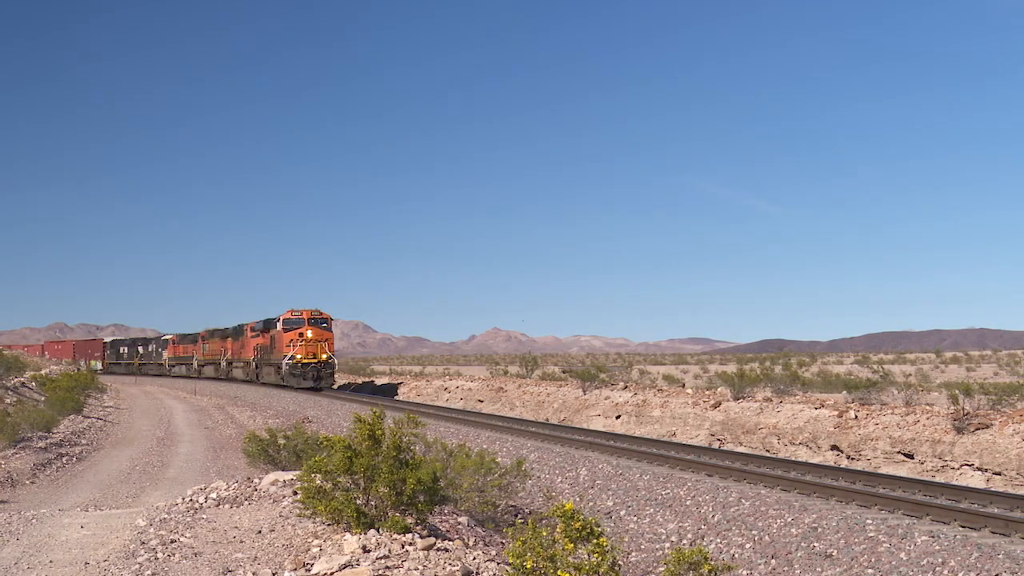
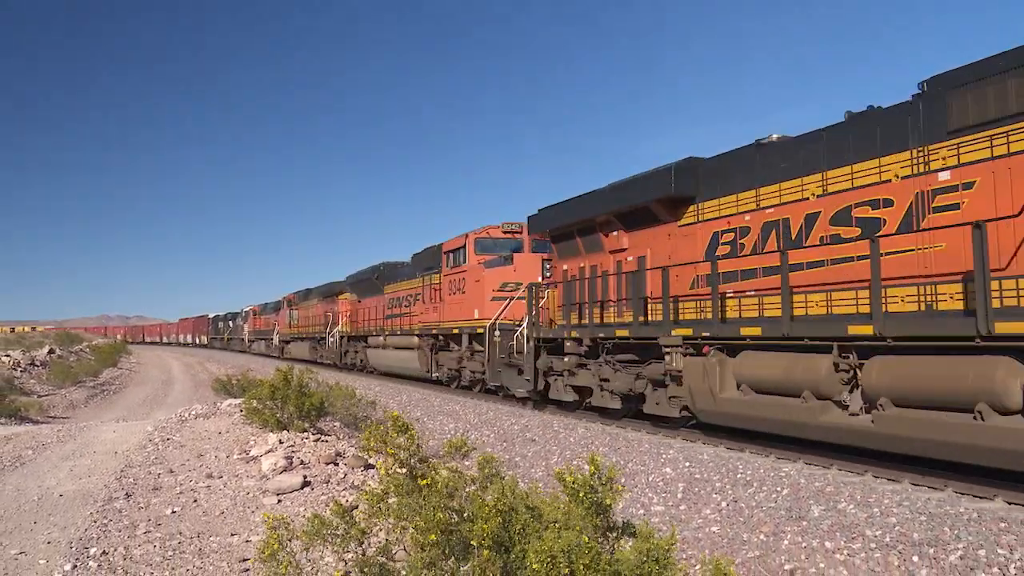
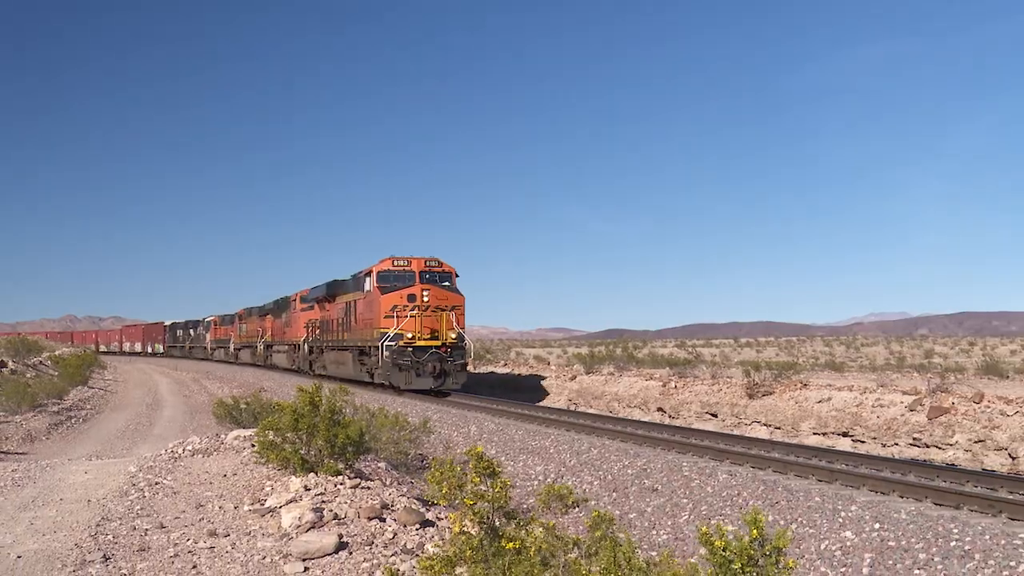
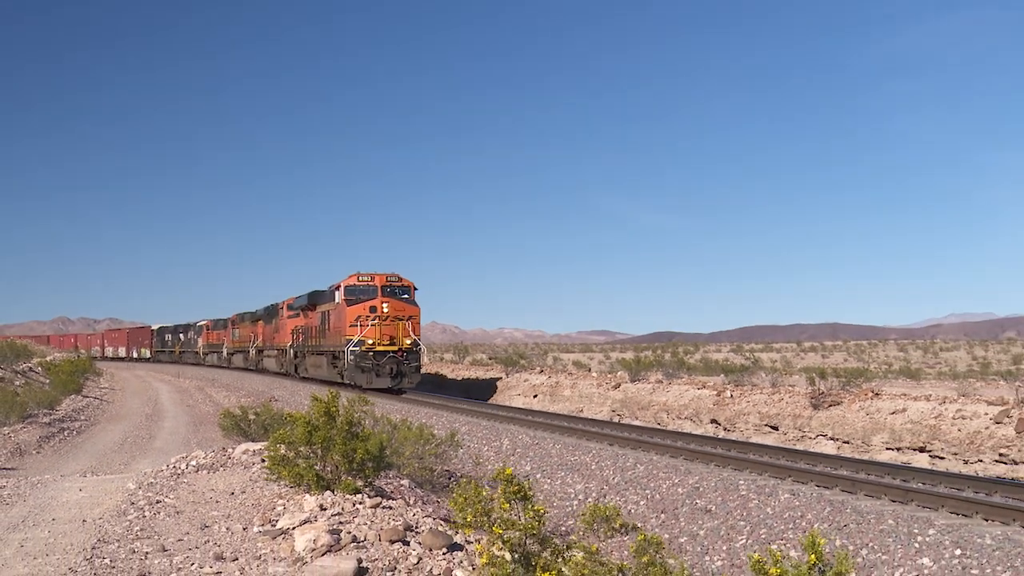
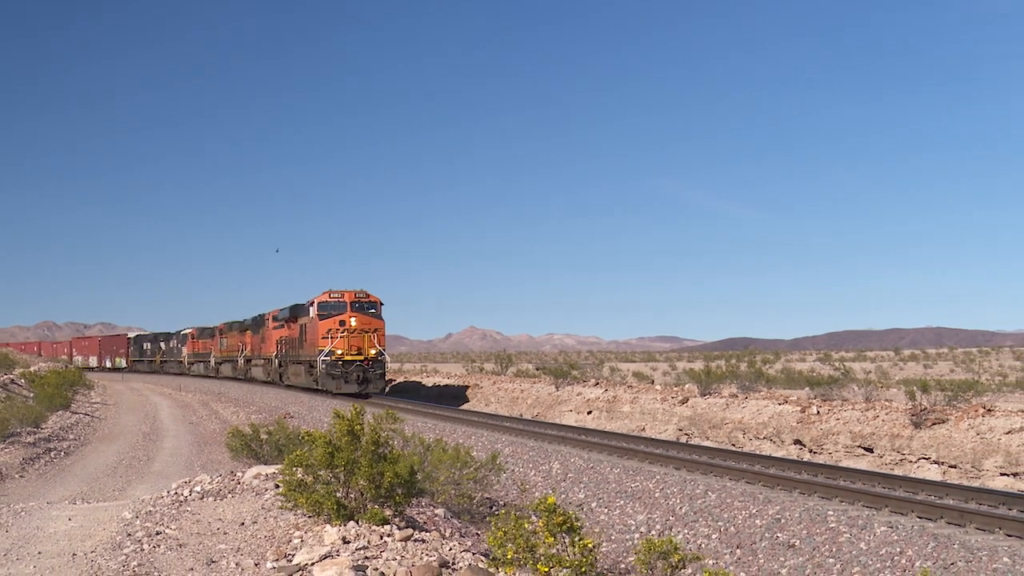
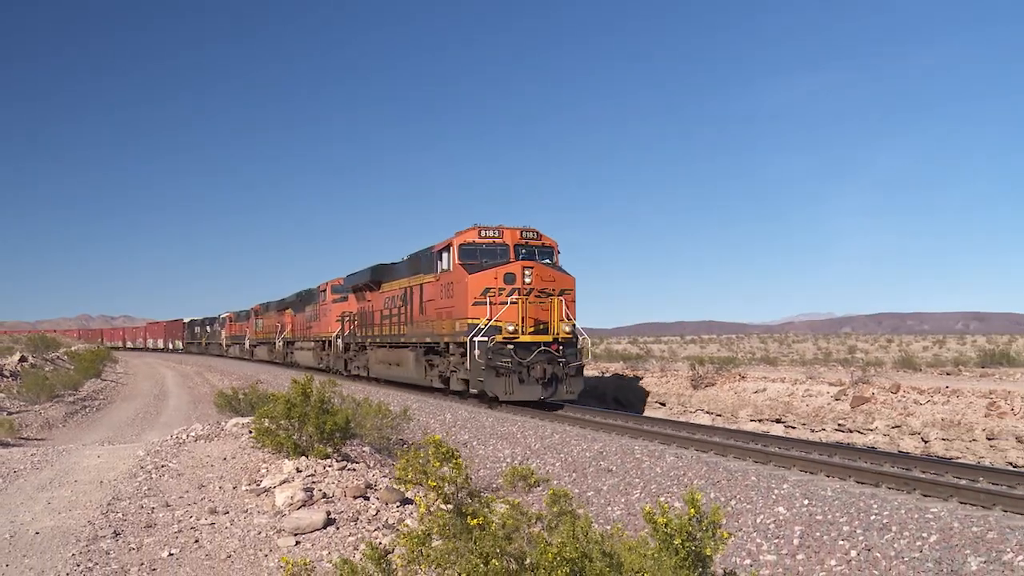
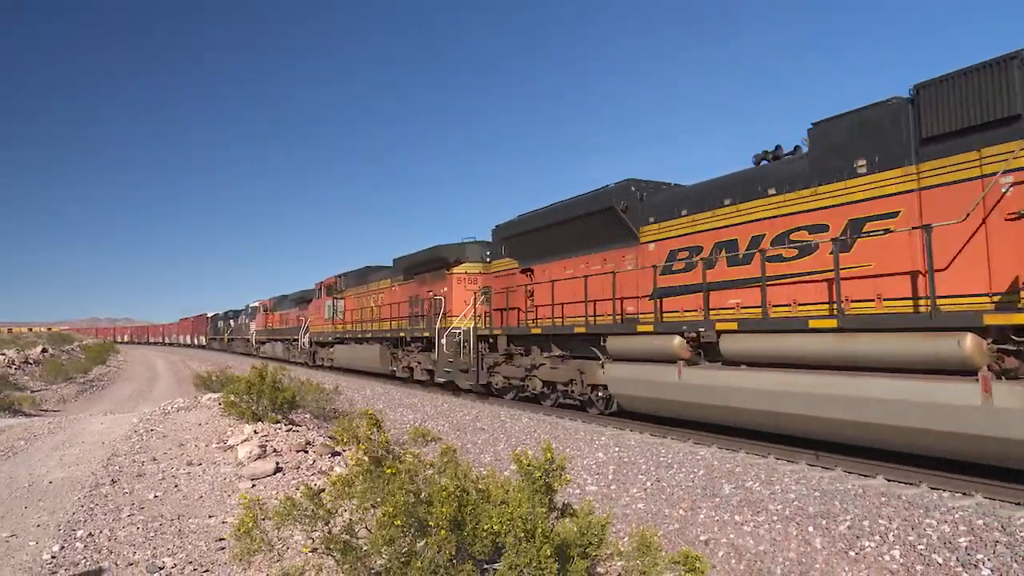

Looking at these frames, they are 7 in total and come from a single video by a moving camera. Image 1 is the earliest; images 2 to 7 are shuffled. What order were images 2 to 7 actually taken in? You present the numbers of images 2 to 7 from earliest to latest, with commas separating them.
5, 4, 3, 6, 2, 7
